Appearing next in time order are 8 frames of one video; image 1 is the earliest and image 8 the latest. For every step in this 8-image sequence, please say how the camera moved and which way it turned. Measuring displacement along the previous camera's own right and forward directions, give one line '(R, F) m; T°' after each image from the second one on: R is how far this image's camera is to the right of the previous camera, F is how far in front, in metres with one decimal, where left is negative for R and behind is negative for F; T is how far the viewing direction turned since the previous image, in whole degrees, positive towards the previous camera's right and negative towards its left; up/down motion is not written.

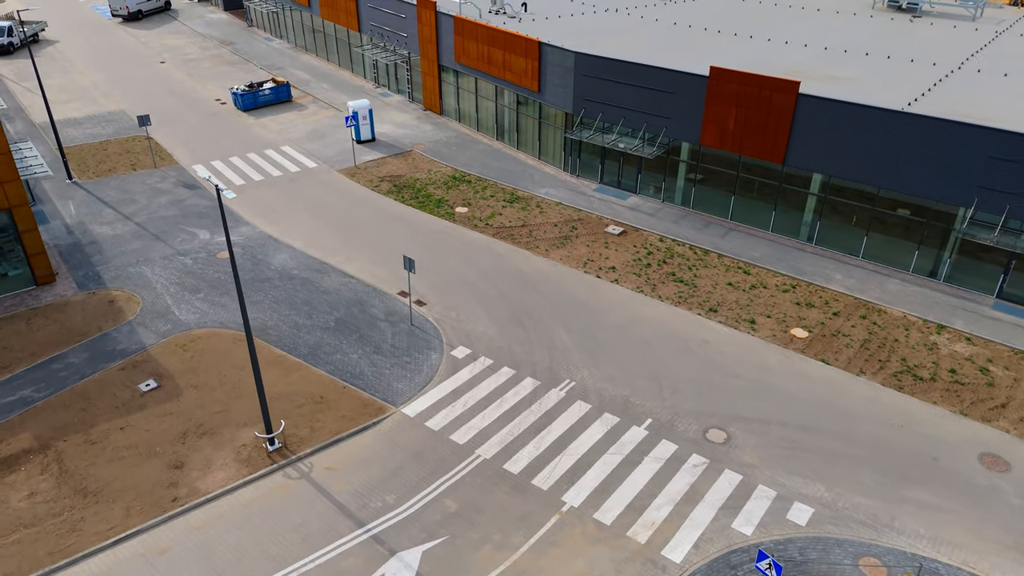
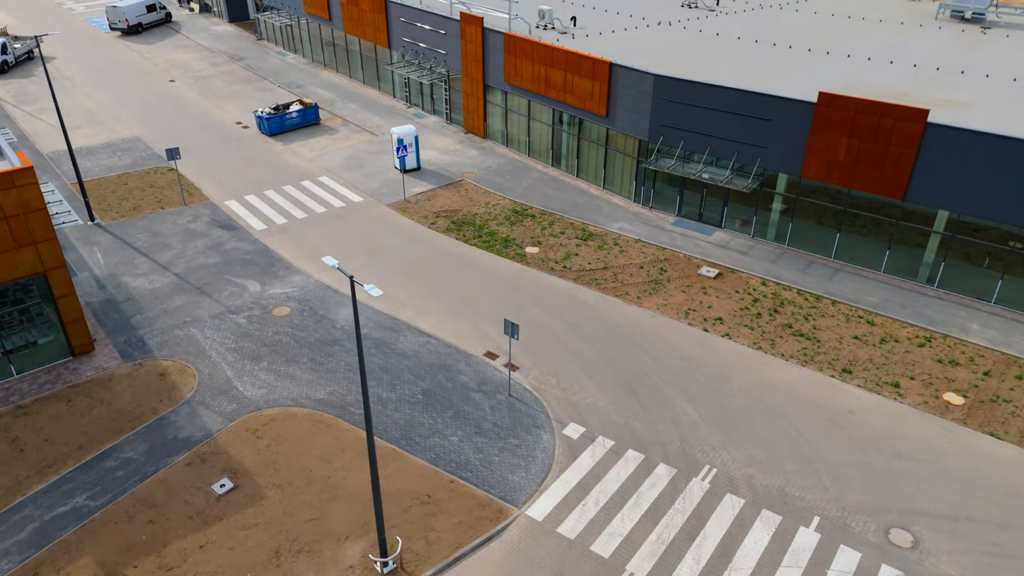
(-2.9, +2.9) m; +1°
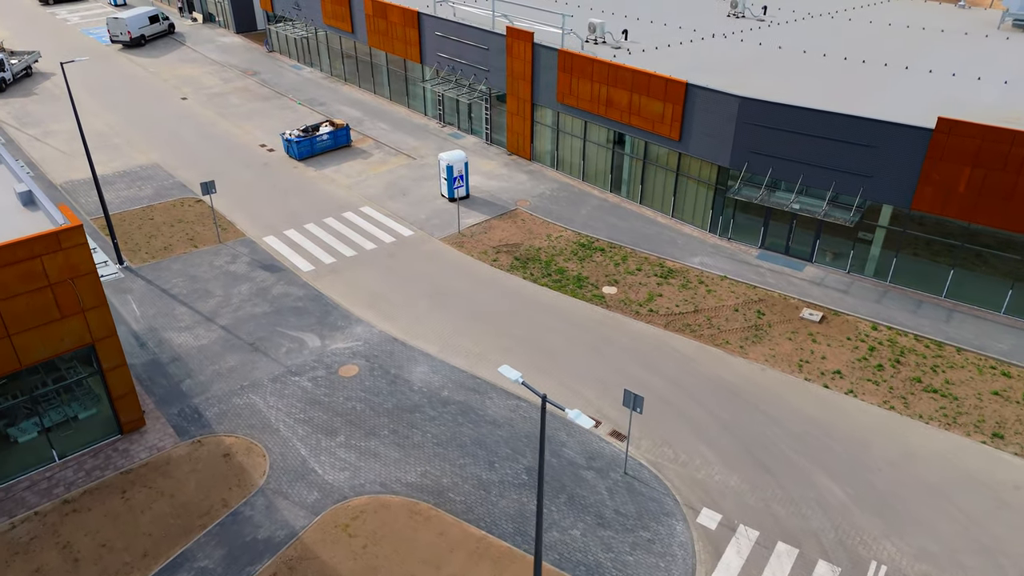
(-2.5, +2.5) m; +1°
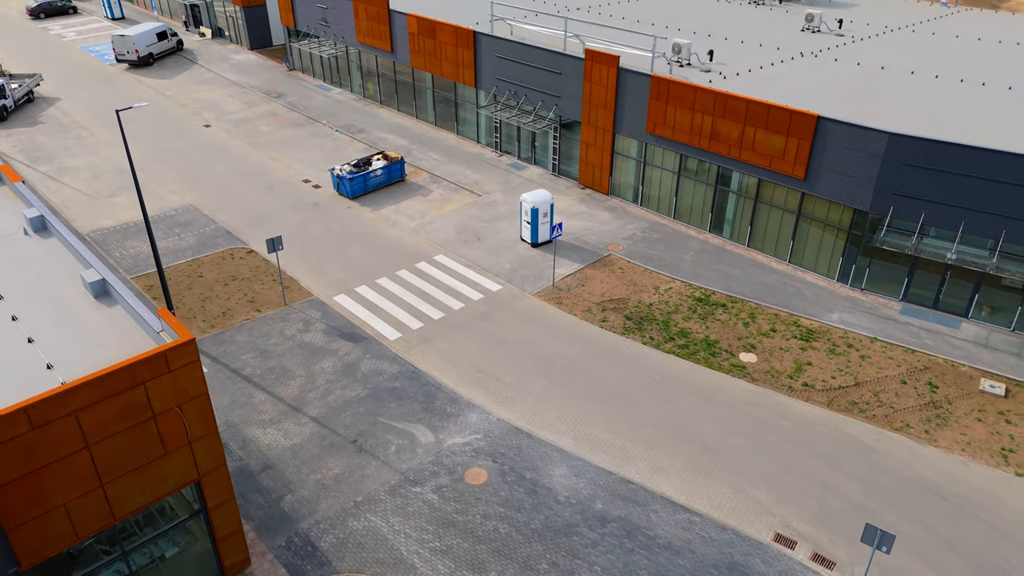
(-3.3, +3.4) m; +1°
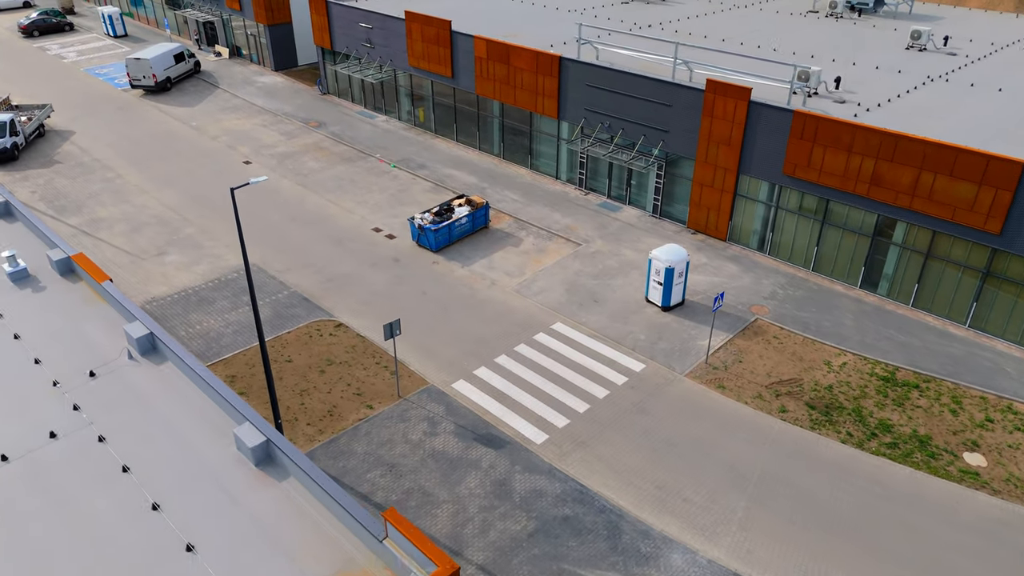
(-3.9, +3.8) m; +2°
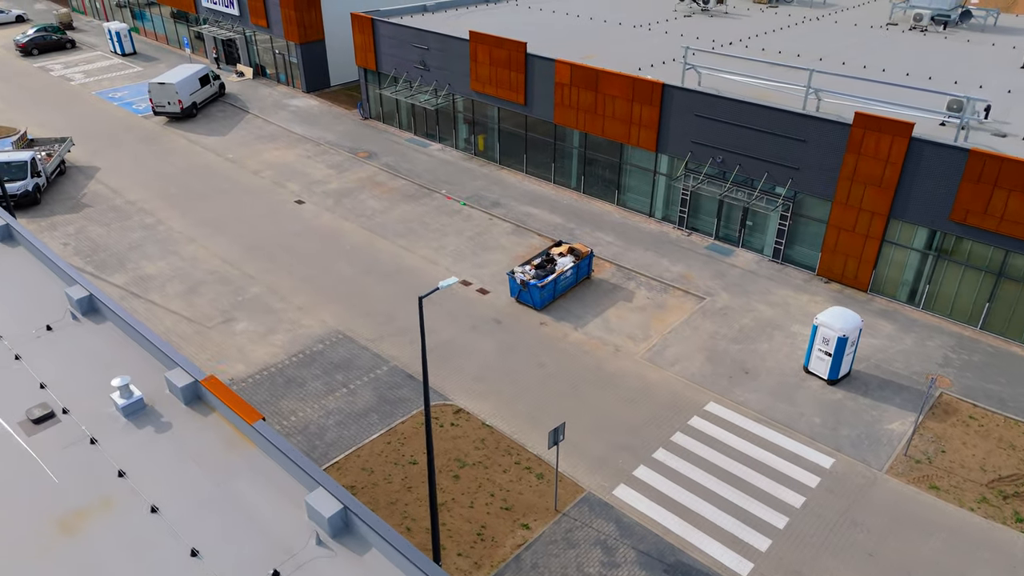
(-3.6, +3.4) m; +1°
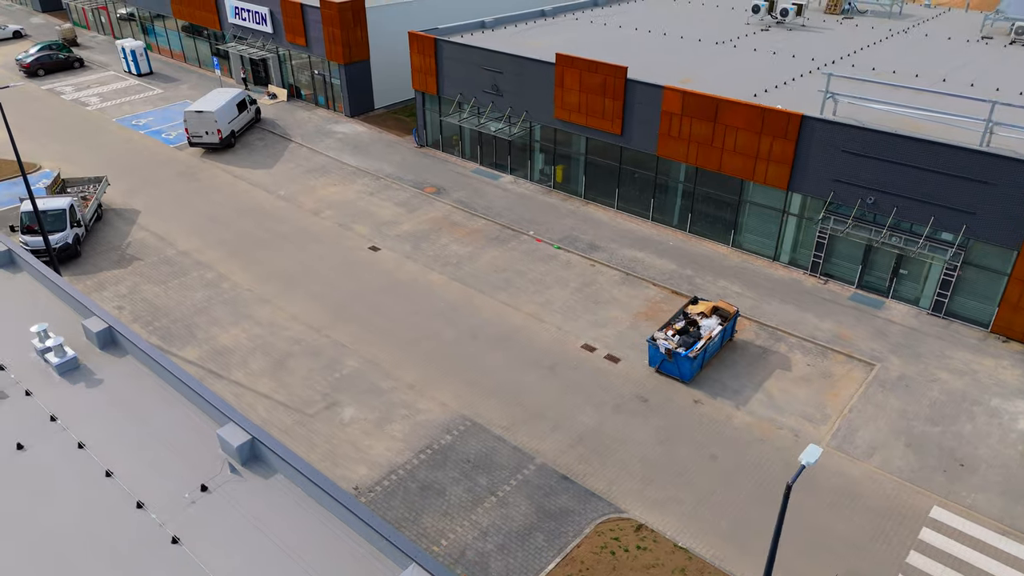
(-3.7, +3.3) m; +1°
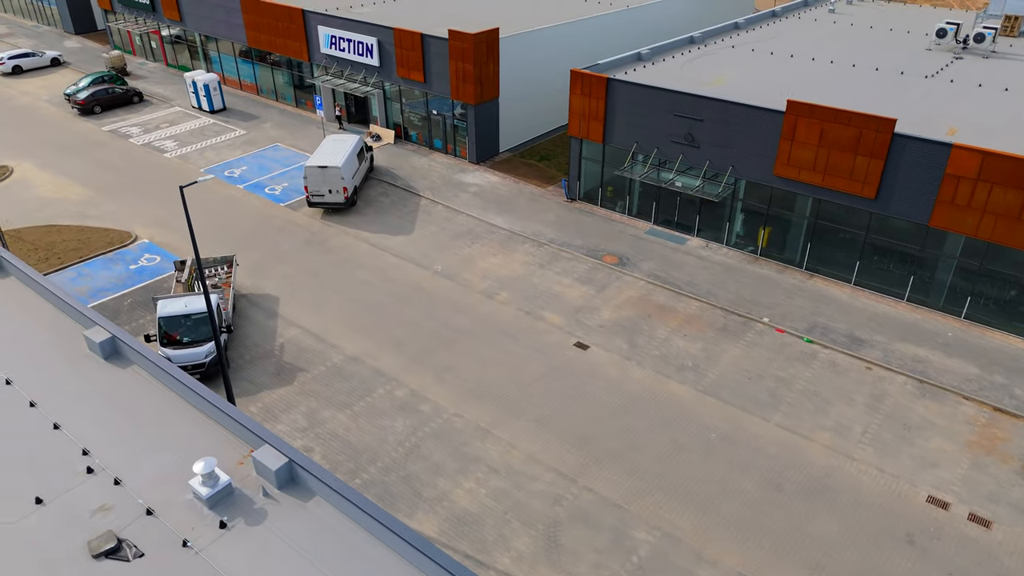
(-6.2, +5.3) m; +1°
